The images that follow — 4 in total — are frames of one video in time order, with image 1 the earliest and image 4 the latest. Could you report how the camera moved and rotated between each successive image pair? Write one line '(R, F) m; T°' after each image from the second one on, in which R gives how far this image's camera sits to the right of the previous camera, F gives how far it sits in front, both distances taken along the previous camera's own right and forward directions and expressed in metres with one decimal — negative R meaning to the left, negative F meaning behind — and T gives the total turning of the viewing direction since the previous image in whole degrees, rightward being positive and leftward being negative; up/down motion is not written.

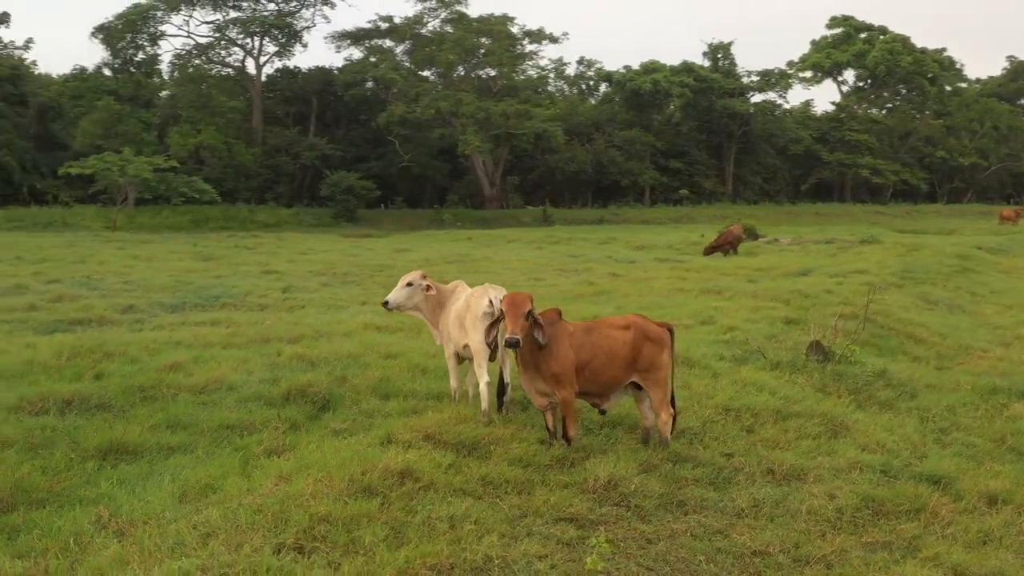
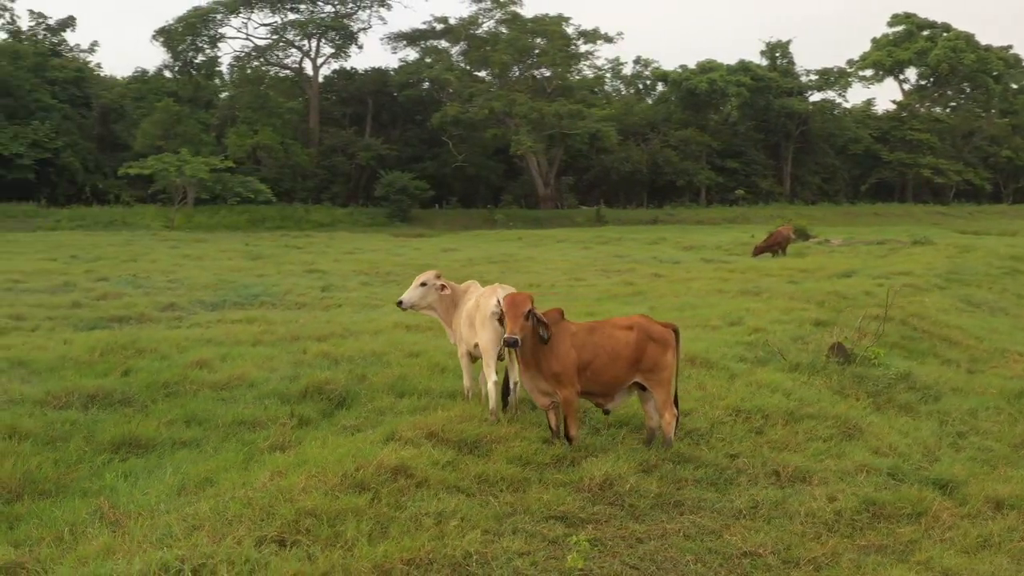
(+0.3, 0.0) m; -3°
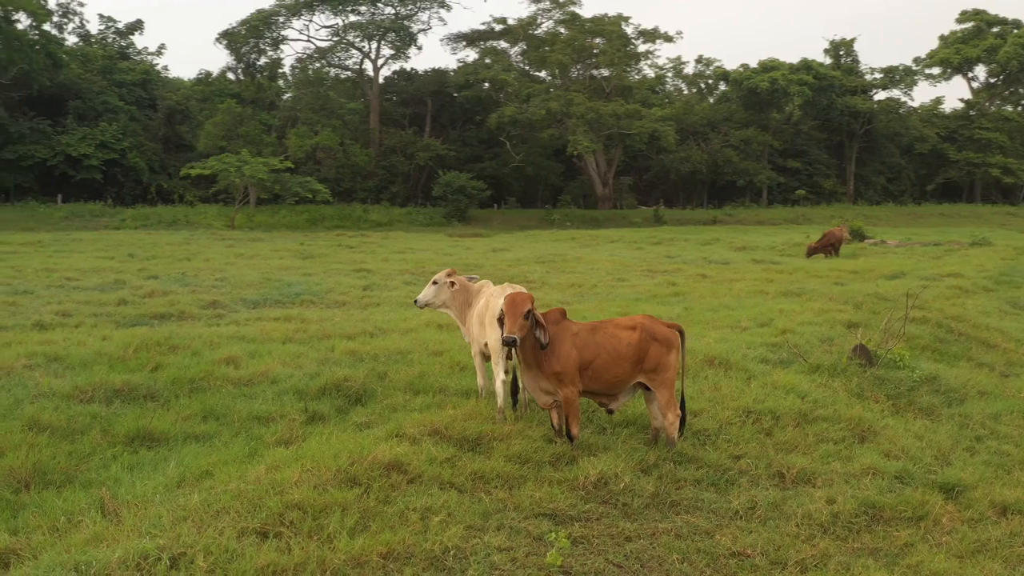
(+0.3, 0.0) m; -3°
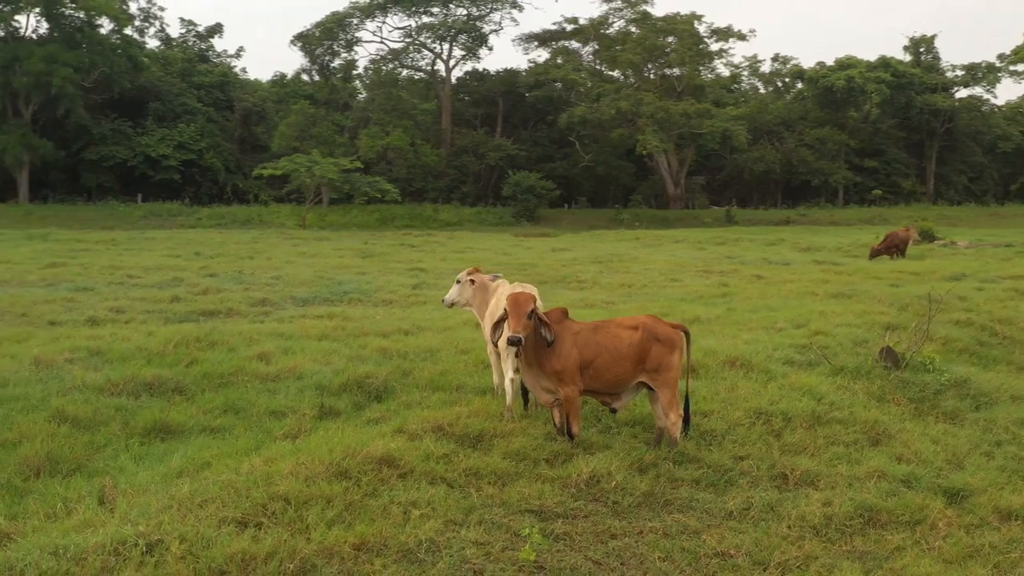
(+0.3, -0.1) m; -4°
